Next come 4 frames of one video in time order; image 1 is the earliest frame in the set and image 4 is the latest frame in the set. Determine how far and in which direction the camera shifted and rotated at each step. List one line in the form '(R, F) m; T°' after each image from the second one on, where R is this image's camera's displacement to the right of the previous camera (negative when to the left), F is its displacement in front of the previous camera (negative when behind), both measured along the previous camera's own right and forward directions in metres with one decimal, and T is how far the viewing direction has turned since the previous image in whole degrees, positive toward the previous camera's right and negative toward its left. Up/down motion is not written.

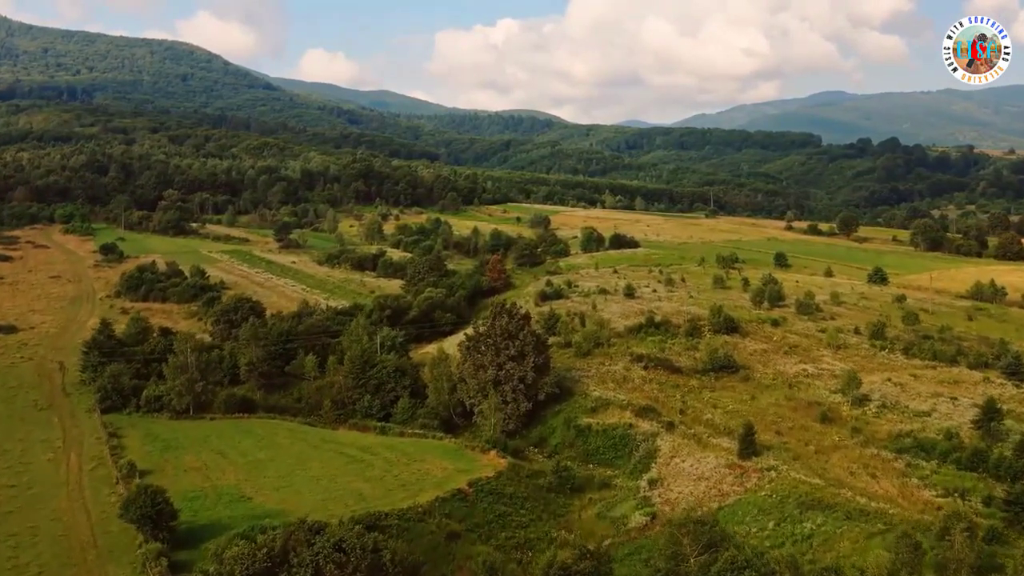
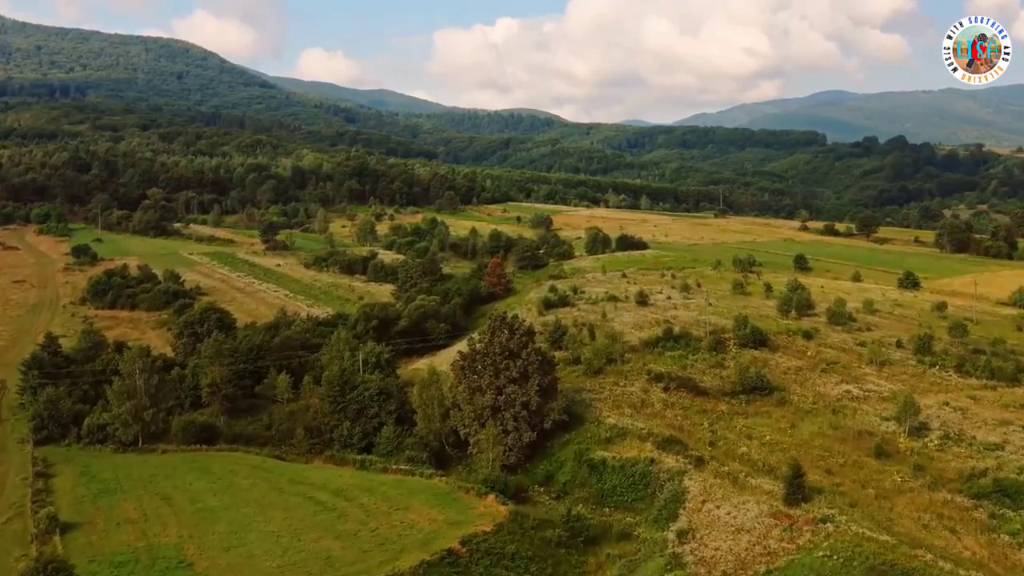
(-0.1, +6.5) m; 0°
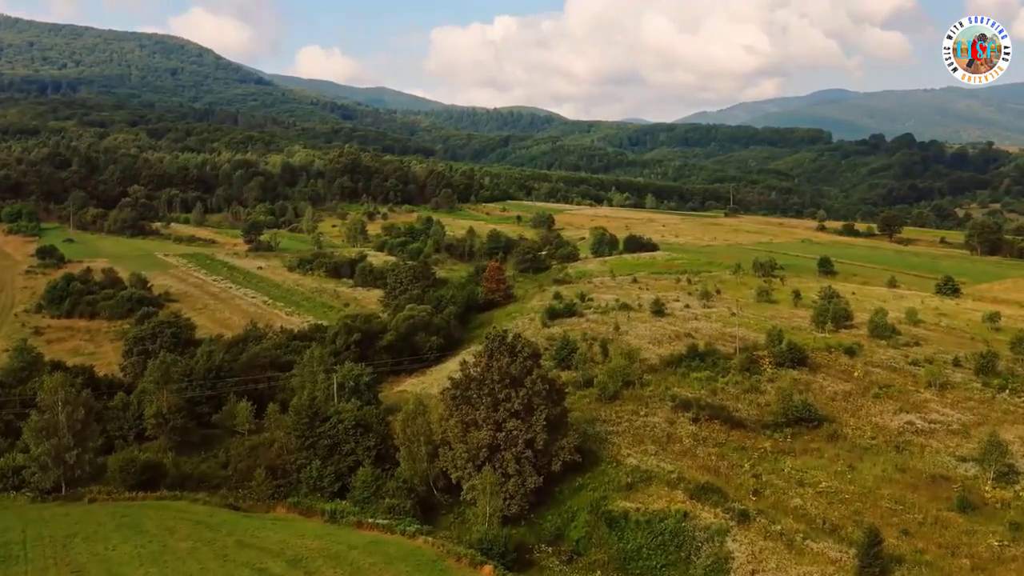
(-0.1, +6.9) m; 0°
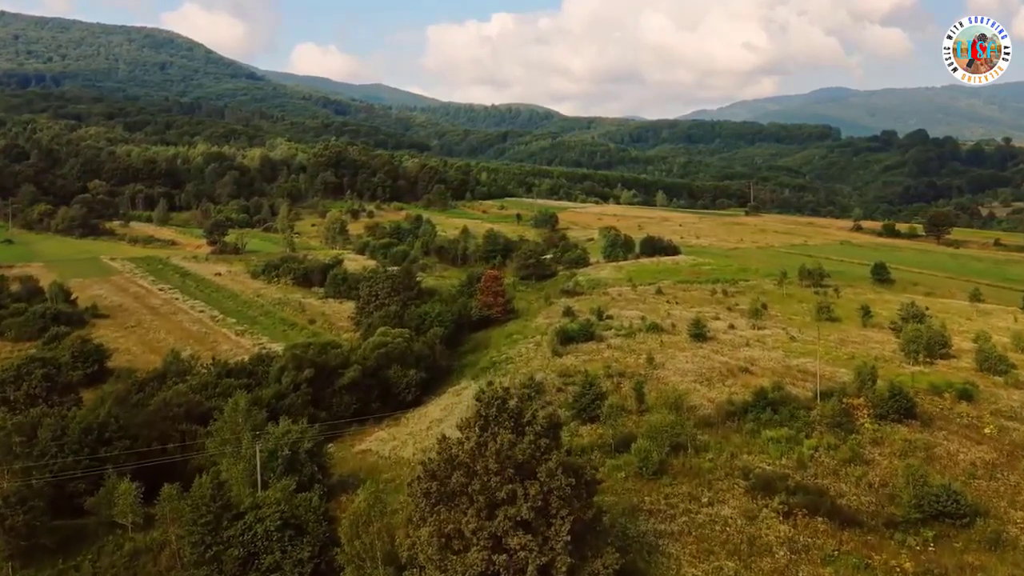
(-0.3, +12.1) m; 0°
